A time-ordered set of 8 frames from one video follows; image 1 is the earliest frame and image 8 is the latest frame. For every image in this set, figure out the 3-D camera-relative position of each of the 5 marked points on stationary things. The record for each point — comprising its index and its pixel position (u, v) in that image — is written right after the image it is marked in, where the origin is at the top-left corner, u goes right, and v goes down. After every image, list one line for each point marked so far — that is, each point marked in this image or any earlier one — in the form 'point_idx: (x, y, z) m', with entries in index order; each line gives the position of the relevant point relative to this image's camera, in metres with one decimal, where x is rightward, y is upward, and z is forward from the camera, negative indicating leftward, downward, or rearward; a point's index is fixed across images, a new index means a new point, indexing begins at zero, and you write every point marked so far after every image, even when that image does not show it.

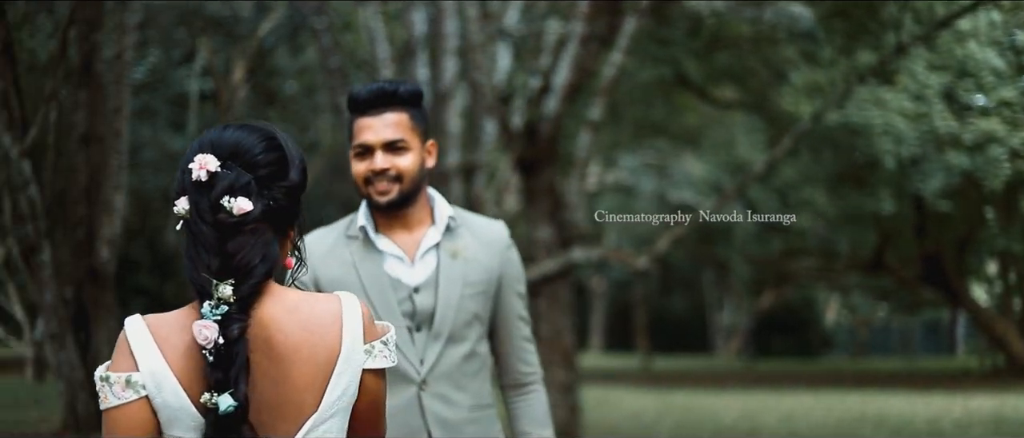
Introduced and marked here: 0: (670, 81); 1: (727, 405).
0: (+1.1, +1.0, +13.6) m
1: (+1.4, -1.2, +12.0) m
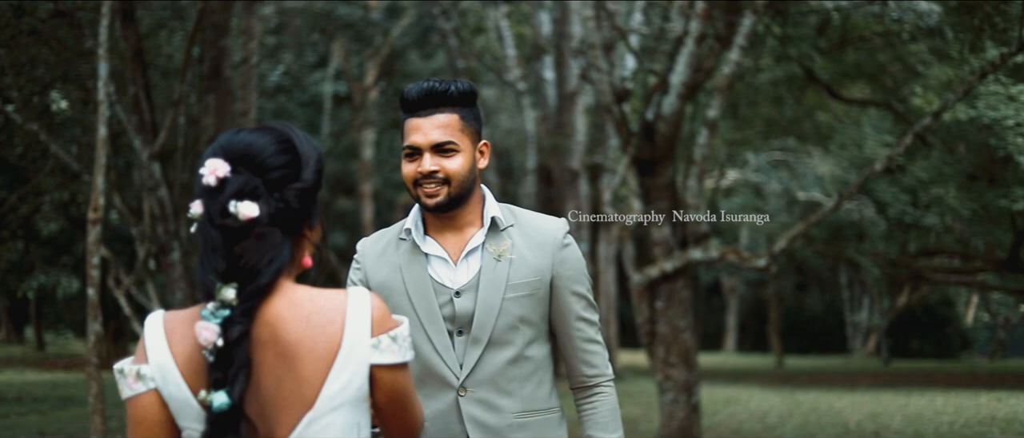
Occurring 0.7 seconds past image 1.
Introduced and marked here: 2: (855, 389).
0: (+2.0, +1.0, +13.5) m
1: (+2.2, -1.2, +11.9) m
2: (+3.3, -1.7, +18.4) m
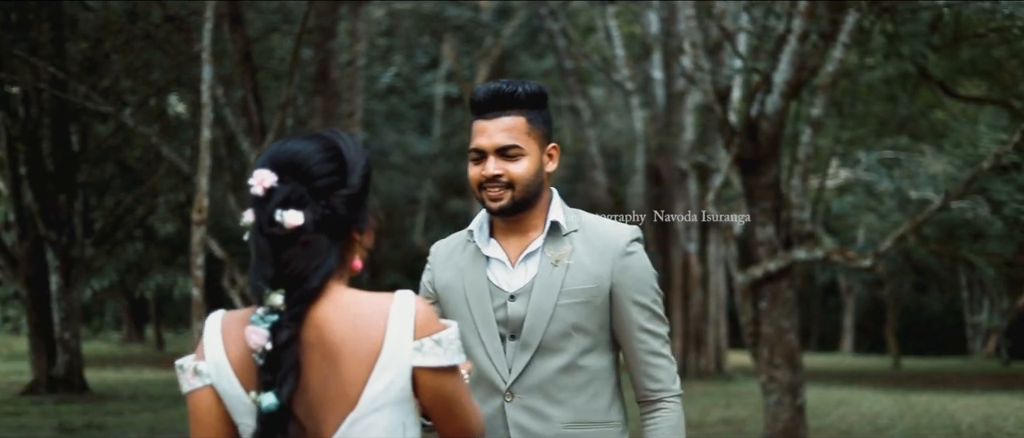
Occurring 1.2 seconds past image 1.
0: (+2.8, +1.0, +13.4) m
1: (+2.9, -1.2, +11.7) m
2: (+4.4, -1.7, +18.1) m
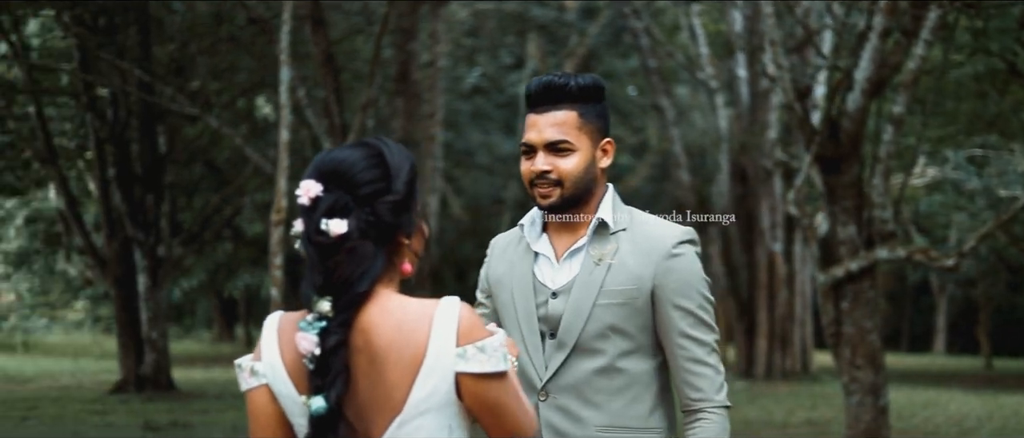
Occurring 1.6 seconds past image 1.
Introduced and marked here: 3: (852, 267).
0: (+3.4, +1.0, +13.2) m
1: (+3.4, -1.2, +11.5) m
2: (+5.3, -1.6, +17.8) m
3: (+2.2, -0.3, +11.9) m
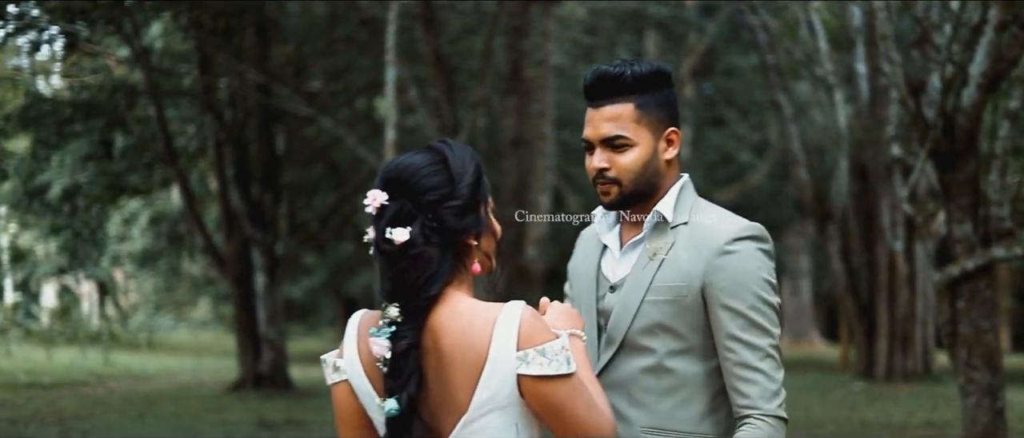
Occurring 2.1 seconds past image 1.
0: (+4.3, +1.1, +12.8) m
1: (+4.1, -1.2, +11.2) m
2: (+6.5, -1.6, +17.3) m
3: (+2.9, -0.3, +11.7) m
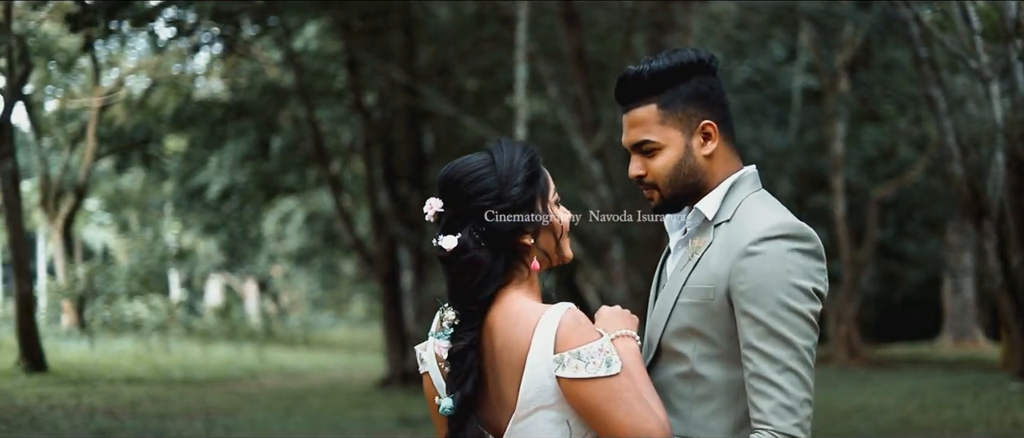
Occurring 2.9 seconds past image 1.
0: (+5.3, +1.1, +12.3) m
1: (+4.9, -1.1, +10.7) m
2: (+8.0, -1.6, +16.5) m
3: (+3.8, -0.3, +11.3) m
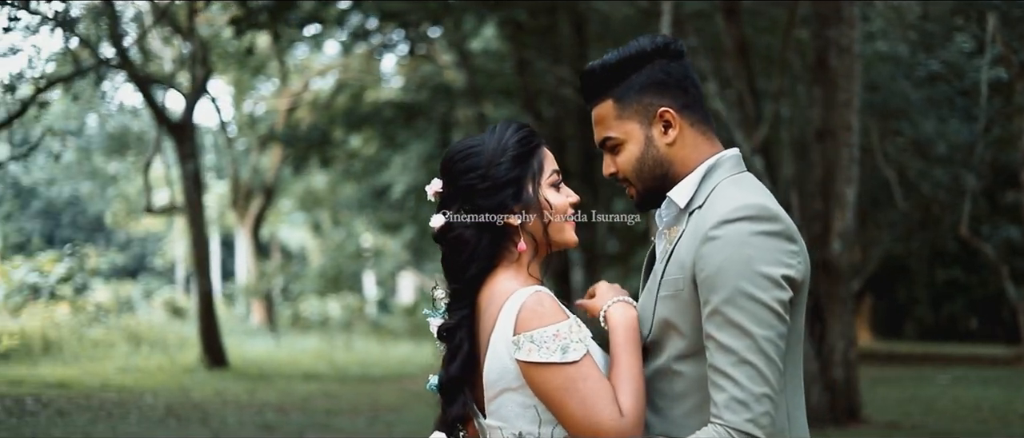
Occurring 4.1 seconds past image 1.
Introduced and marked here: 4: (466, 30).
0: (+6.3, +1.1, +11.5) m
1: (+5.8, -1.1, +9.9) m
2: (+9.6, -1.5, +15.3) m
3: (+4.8, -0.2, +10.7) m
4: (-0.3, +1.3, +13.3) m
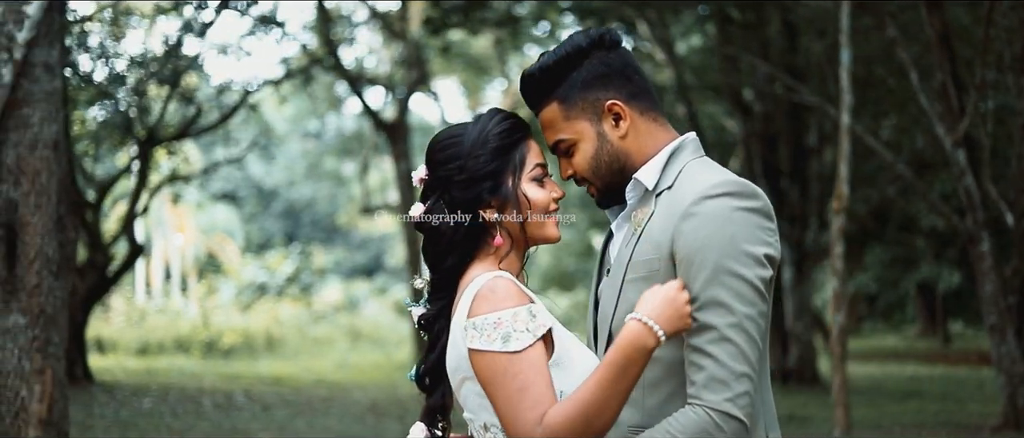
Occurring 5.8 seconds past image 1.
0: (+7.5, +1.2, +10.3) m
1: (+6.7, -1.1, +8.8) m
2: (+11.4, -1.4, +13.5) m
3: (+5.8, -0.2, +9.8) m
4: (+1.2, +1.3, +13.1) m
